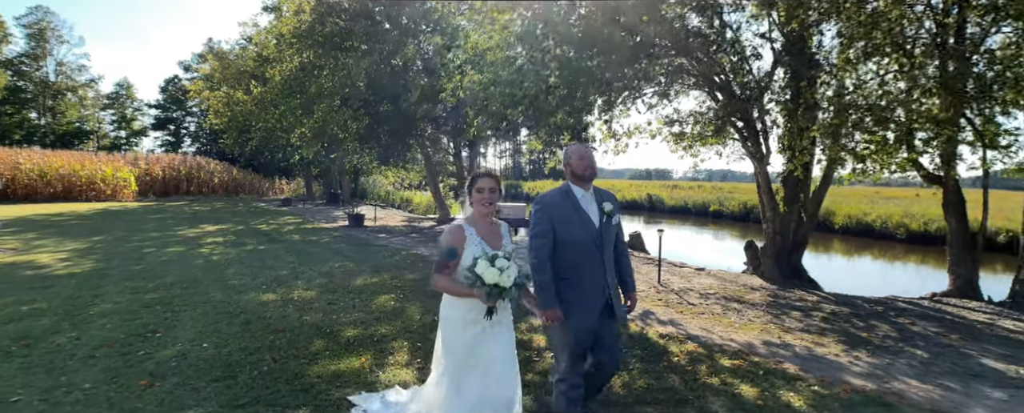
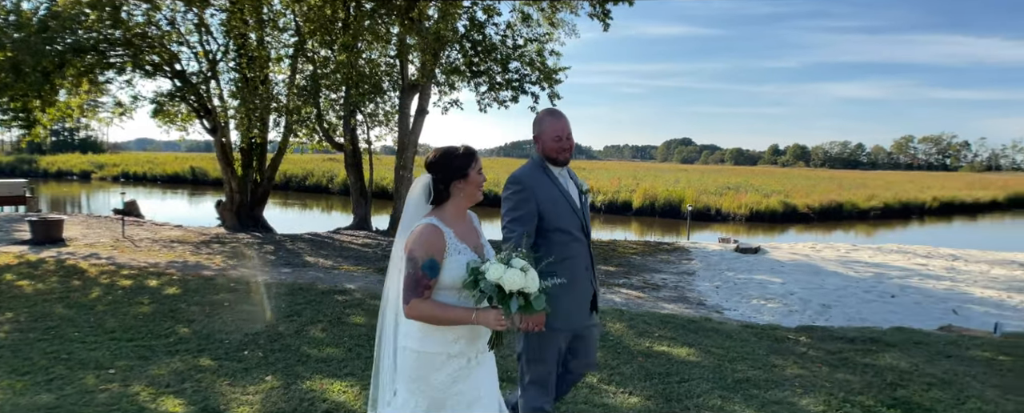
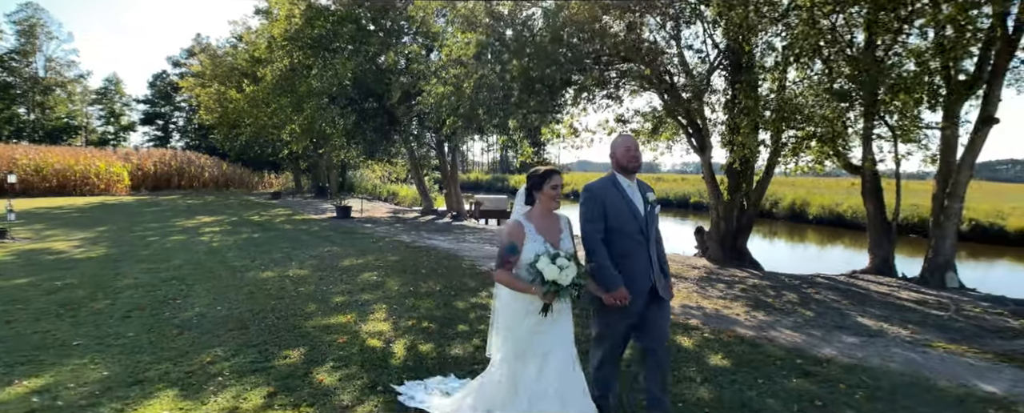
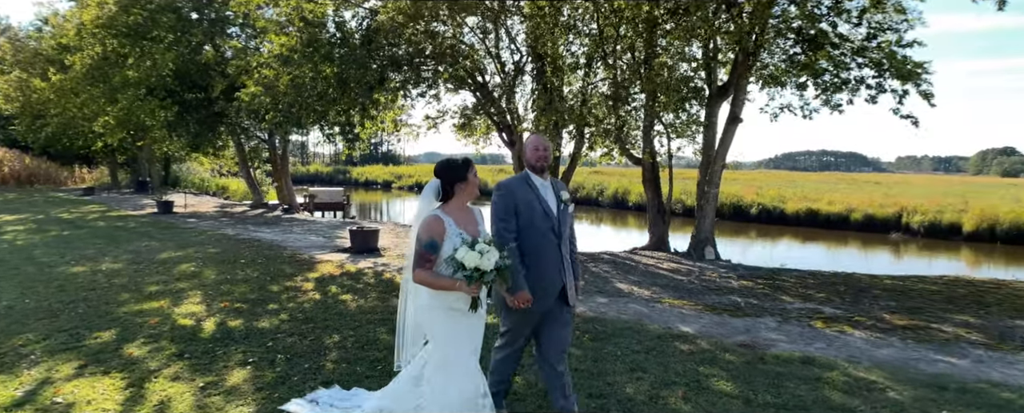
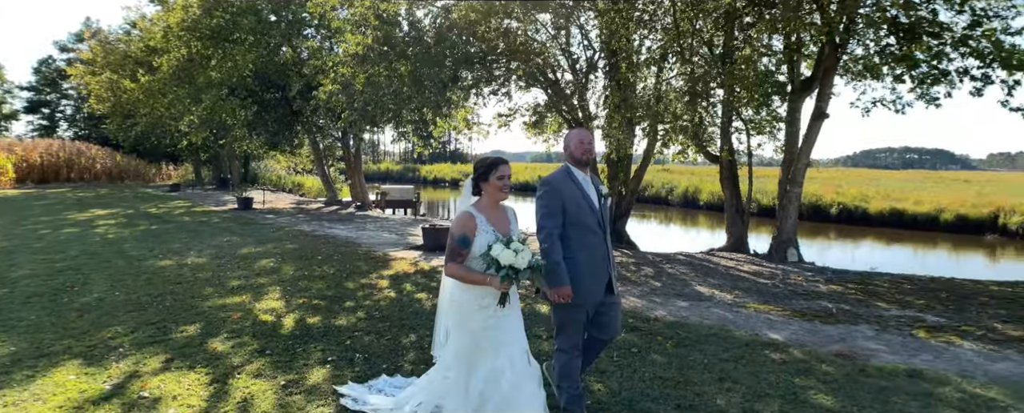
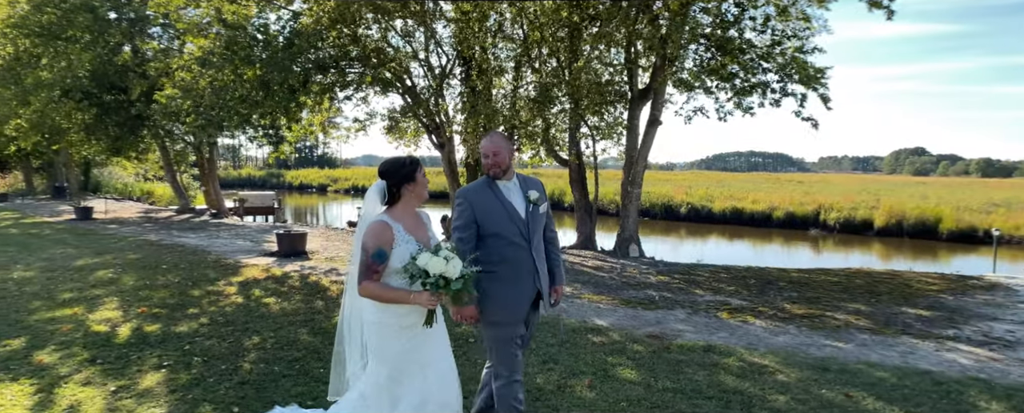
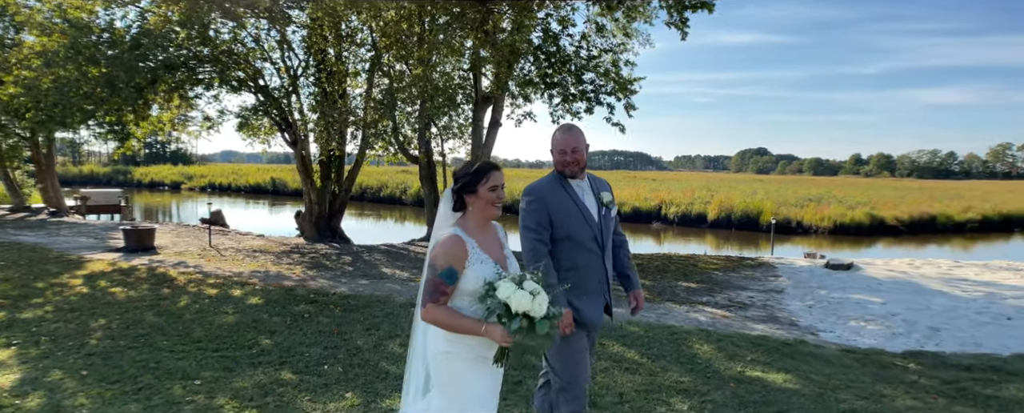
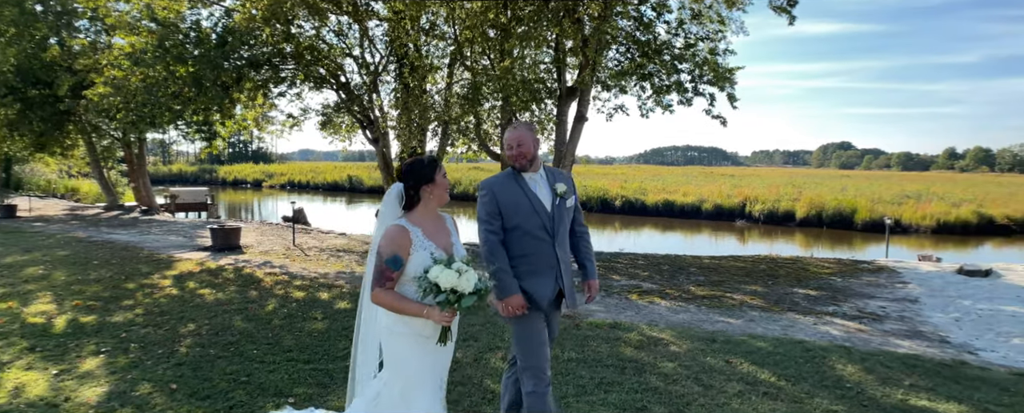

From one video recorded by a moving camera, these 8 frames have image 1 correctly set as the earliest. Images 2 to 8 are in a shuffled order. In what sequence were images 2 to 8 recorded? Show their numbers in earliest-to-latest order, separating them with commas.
3, 5, 4, 6, 8, 7, 2
